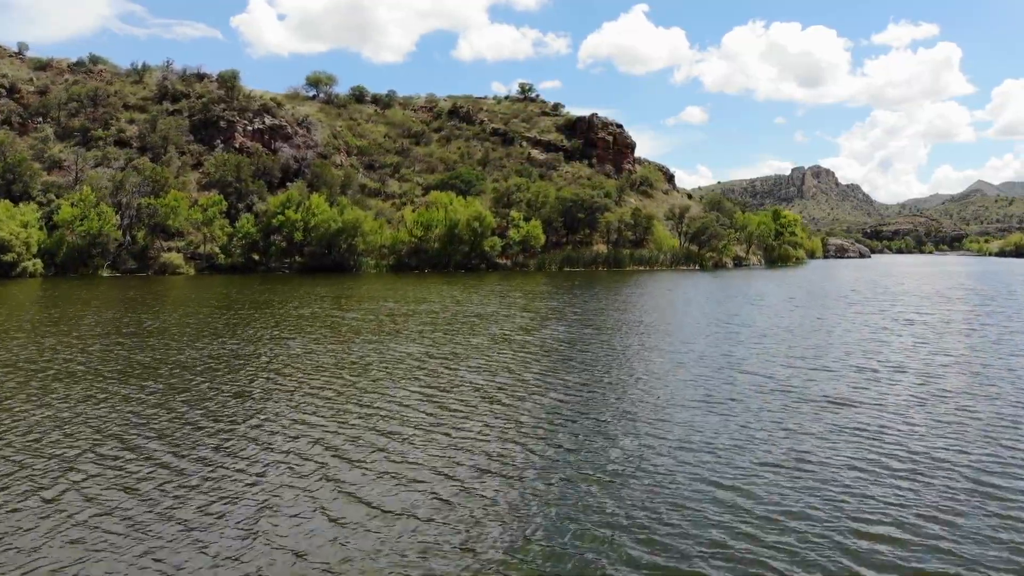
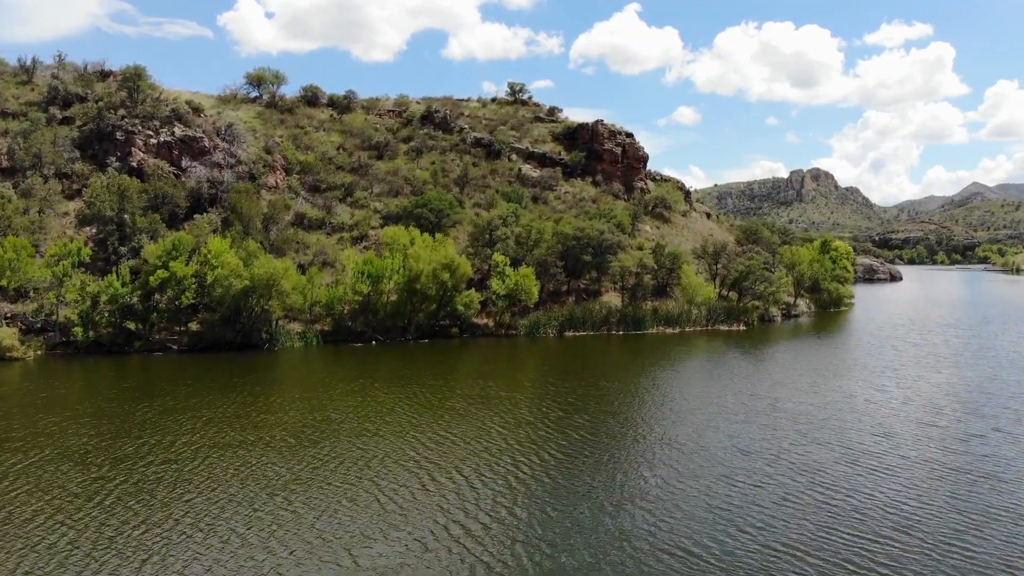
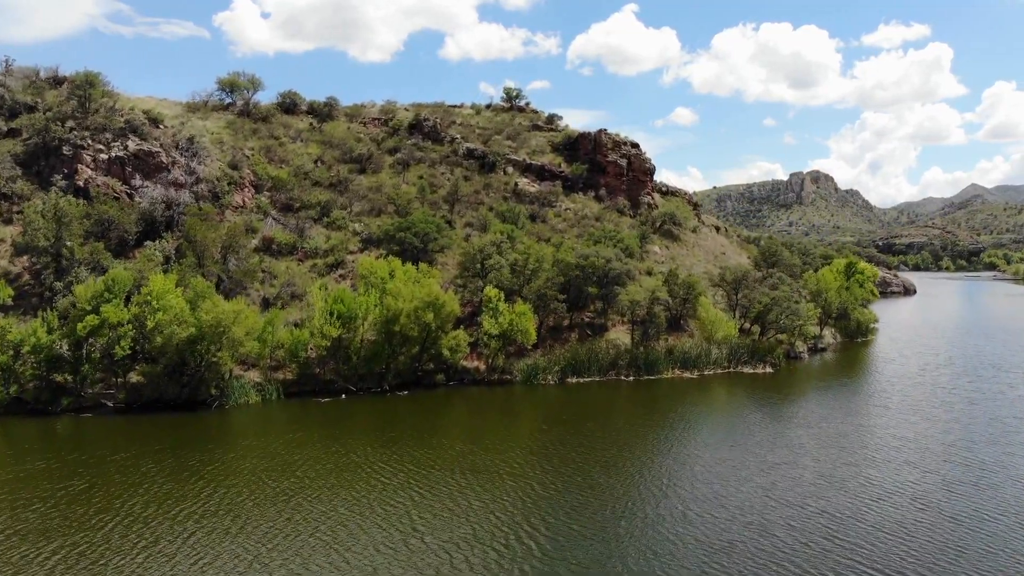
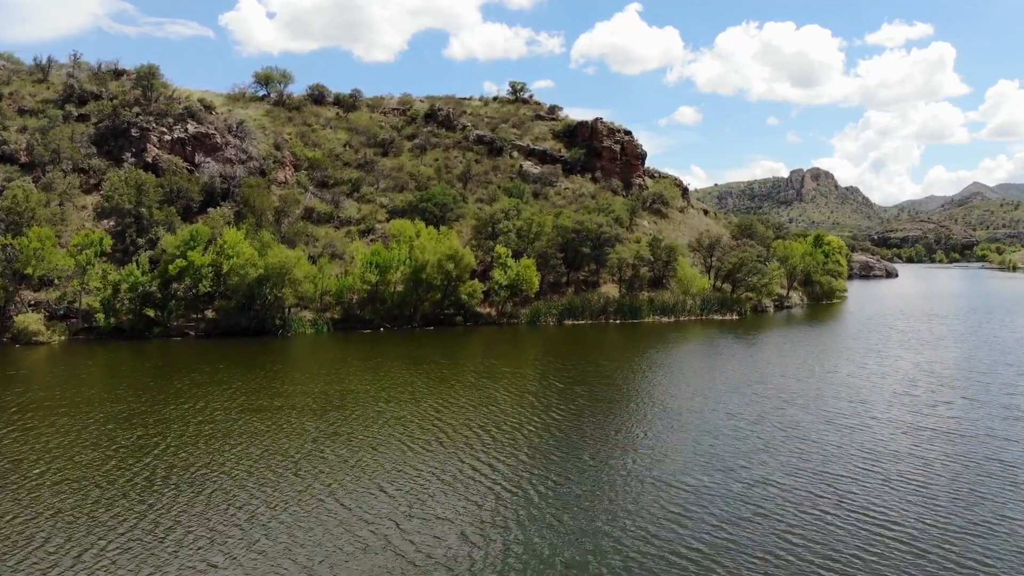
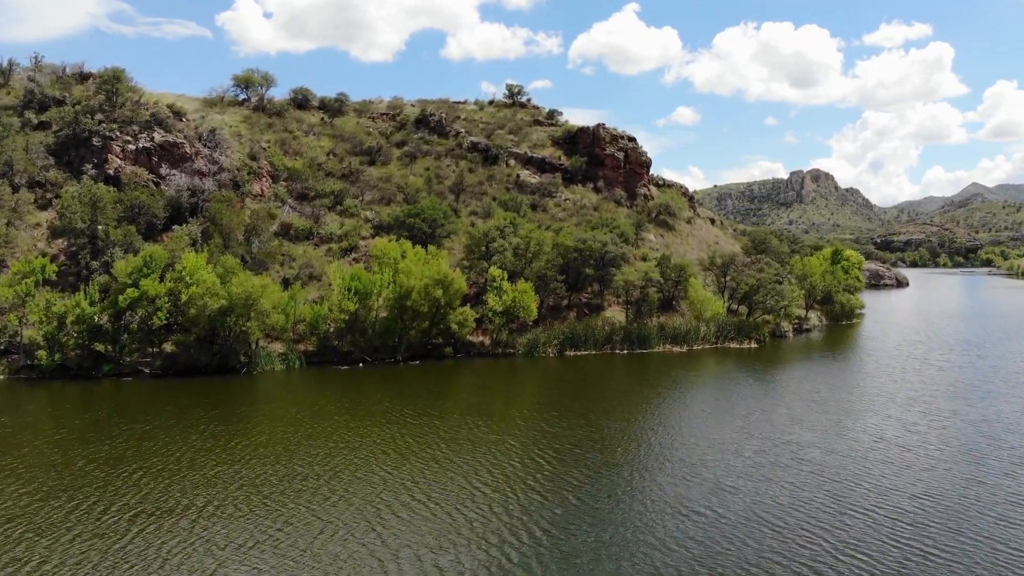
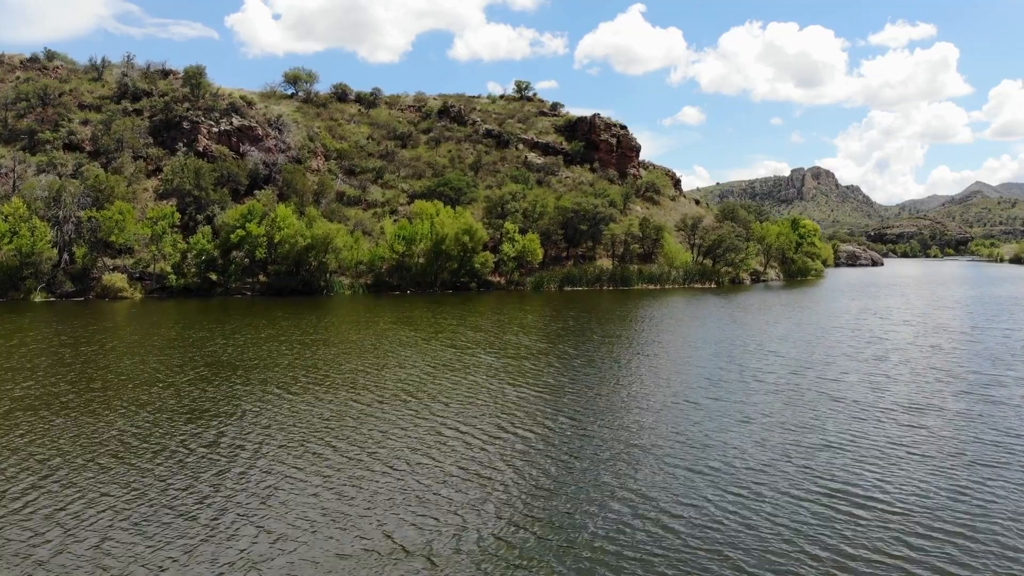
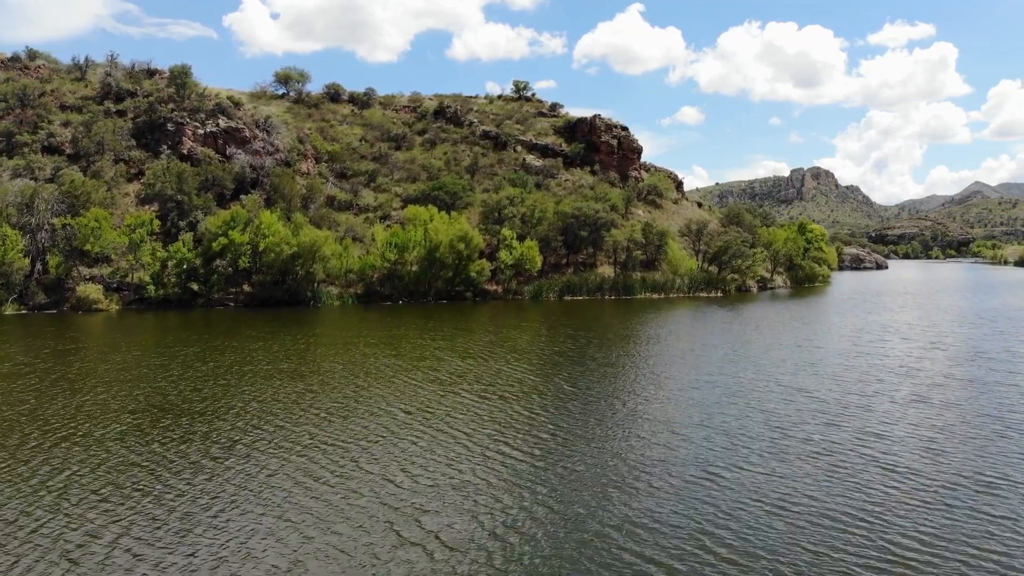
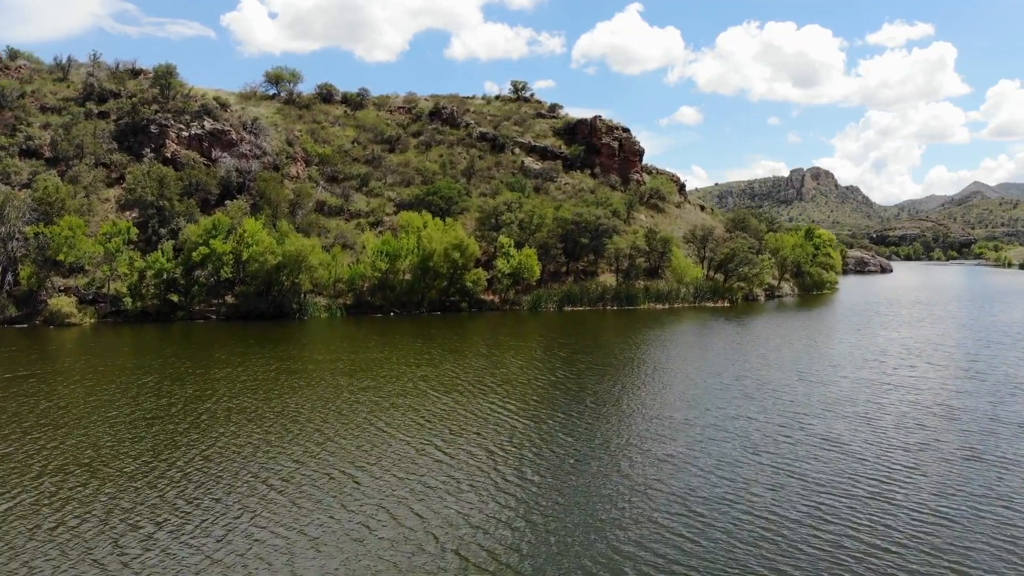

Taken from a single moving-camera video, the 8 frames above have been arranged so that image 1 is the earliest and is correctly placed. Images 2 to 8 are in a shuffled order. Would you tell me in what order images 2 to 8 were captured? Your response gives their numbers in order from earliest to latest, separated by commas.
6, 7, 8, 4, 2, 5, 3
